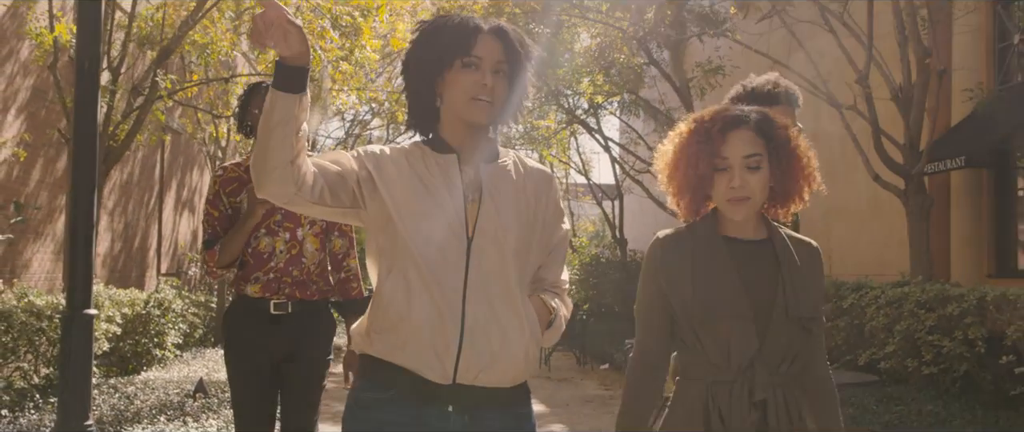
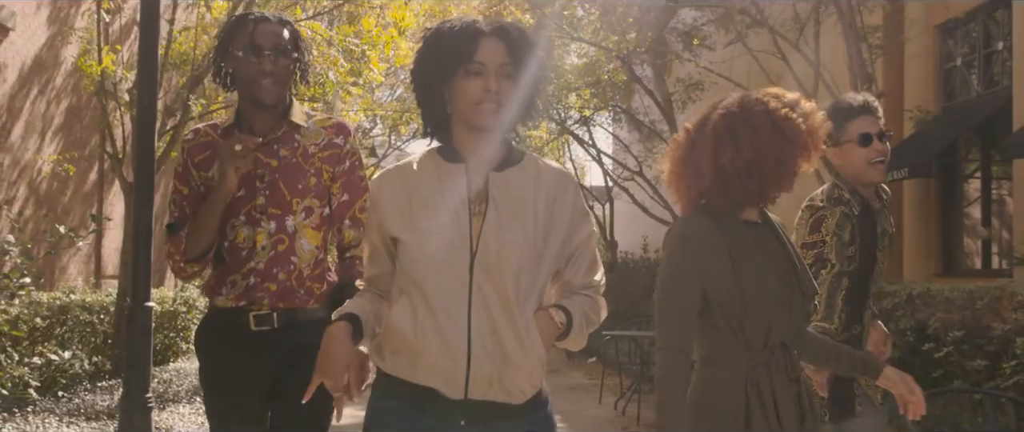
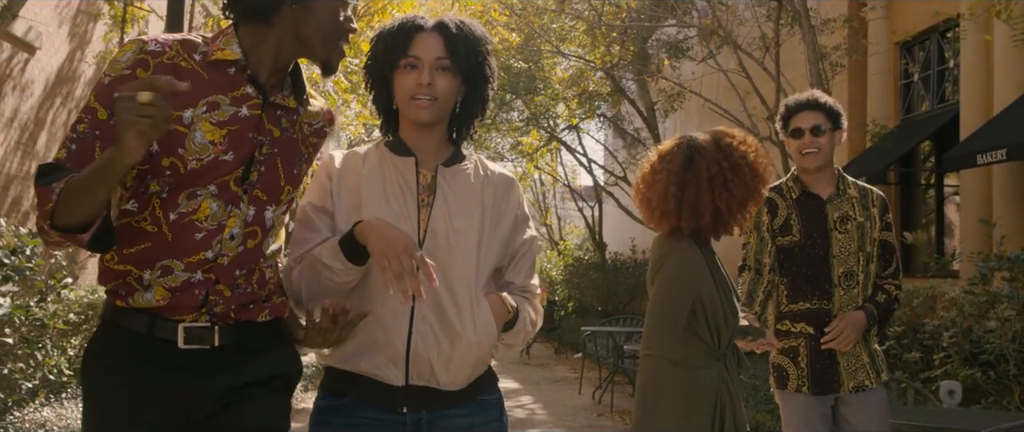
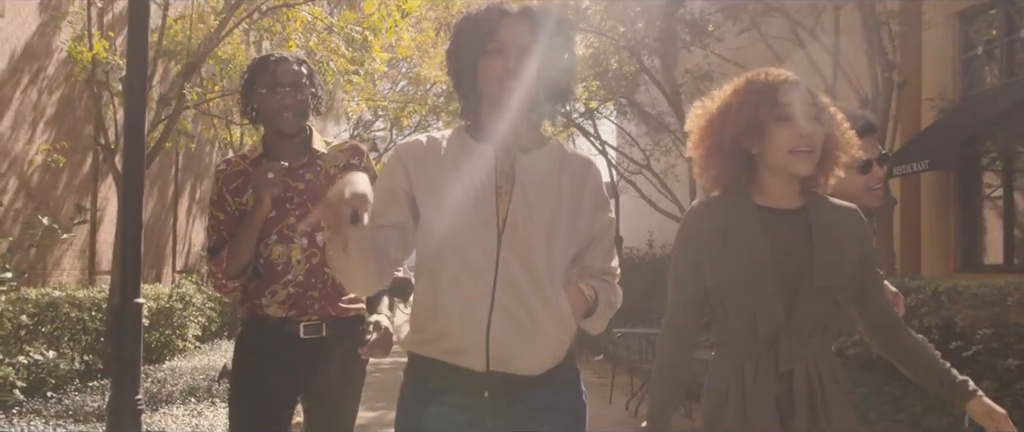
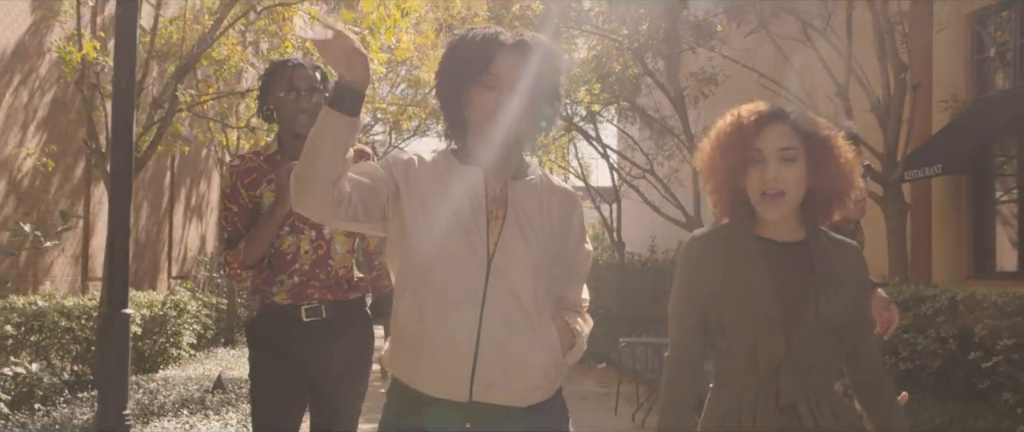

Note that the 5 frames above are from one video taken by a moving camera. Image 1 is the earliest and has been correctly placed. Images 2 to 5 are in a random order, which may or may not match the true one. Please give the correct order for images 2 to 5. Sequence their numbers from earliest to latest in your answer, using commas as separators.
5, 4, 2, 3
